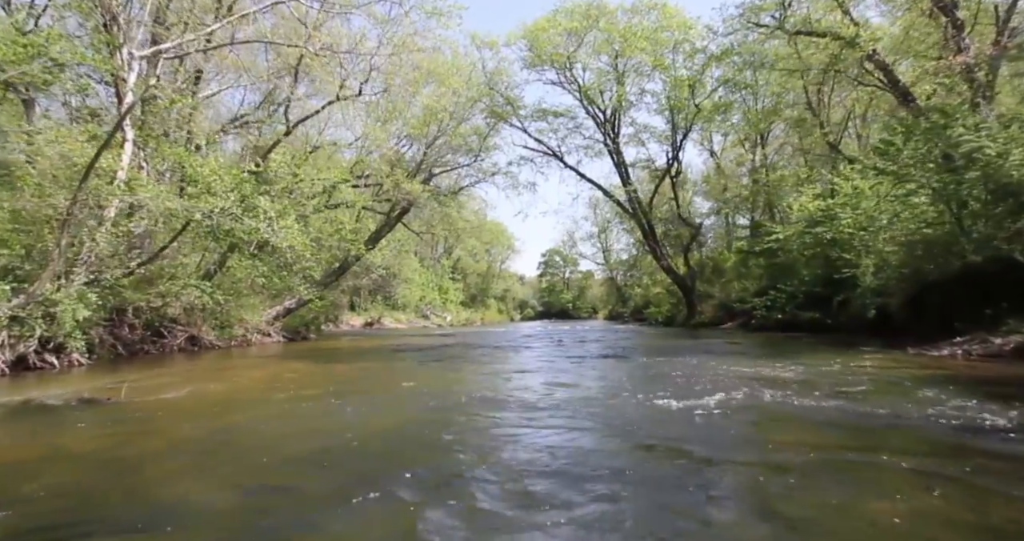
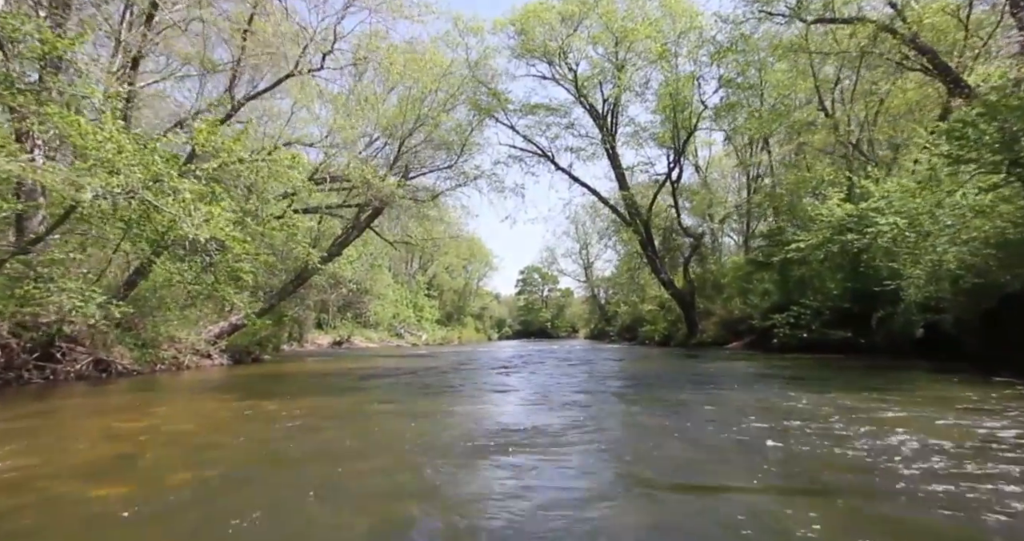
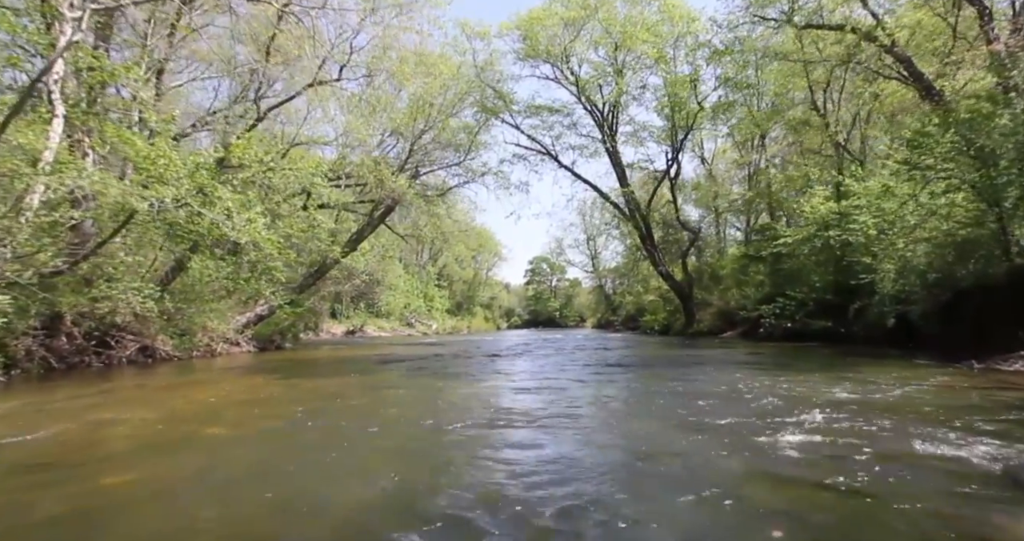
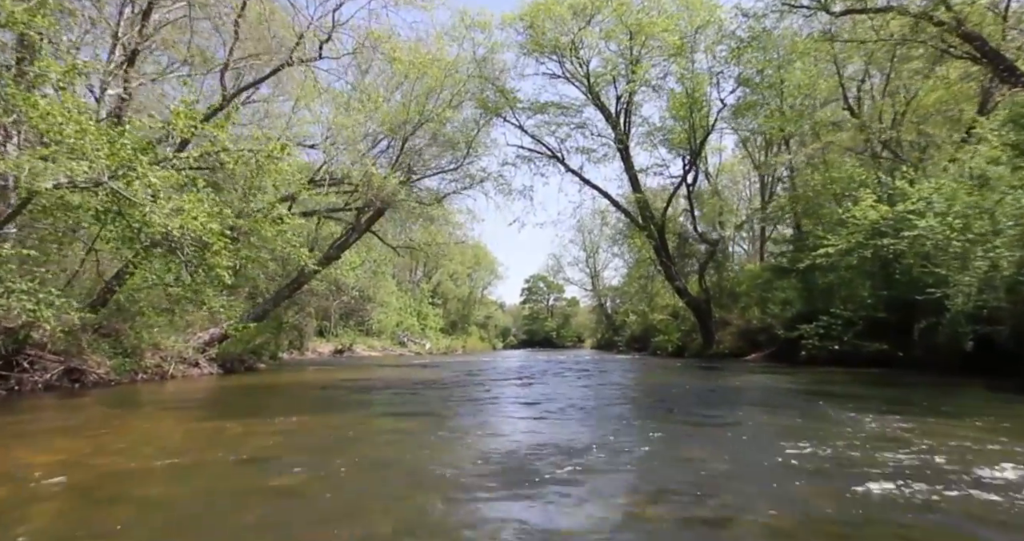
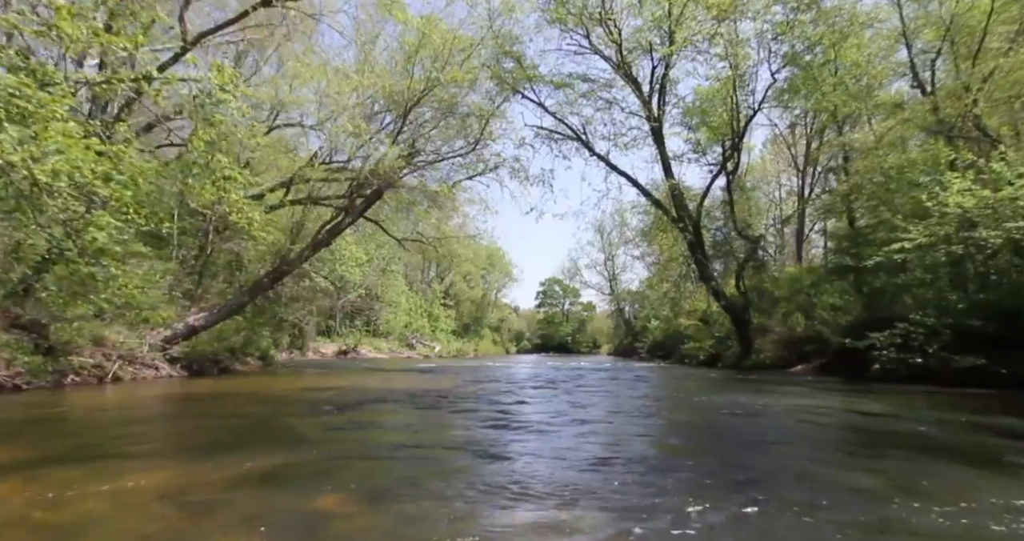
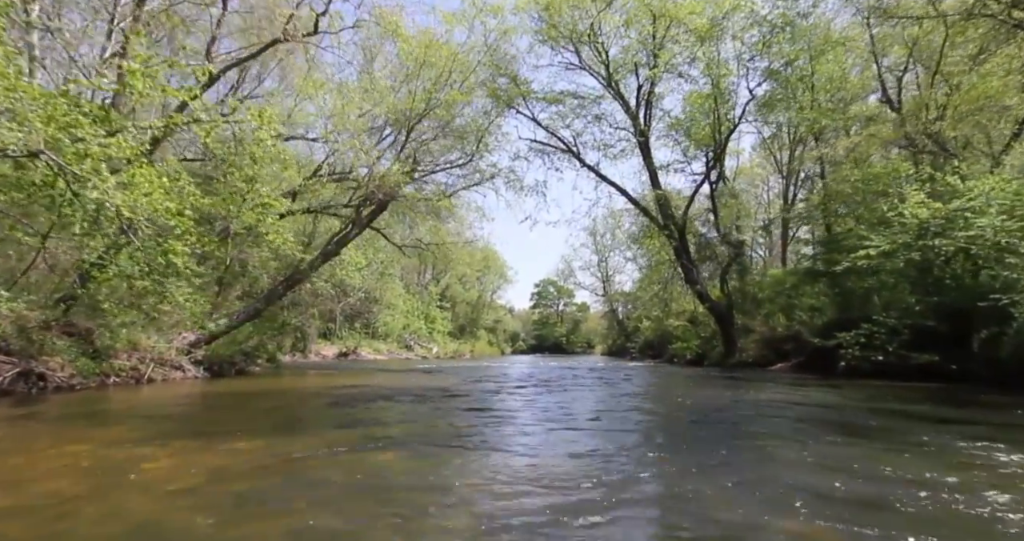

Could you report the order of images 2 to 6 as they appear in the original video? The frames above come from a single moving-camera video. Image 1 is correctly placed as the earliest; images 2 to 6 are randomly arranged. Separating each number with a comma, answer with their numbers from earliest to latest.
3, 2, 4, 6, 5
